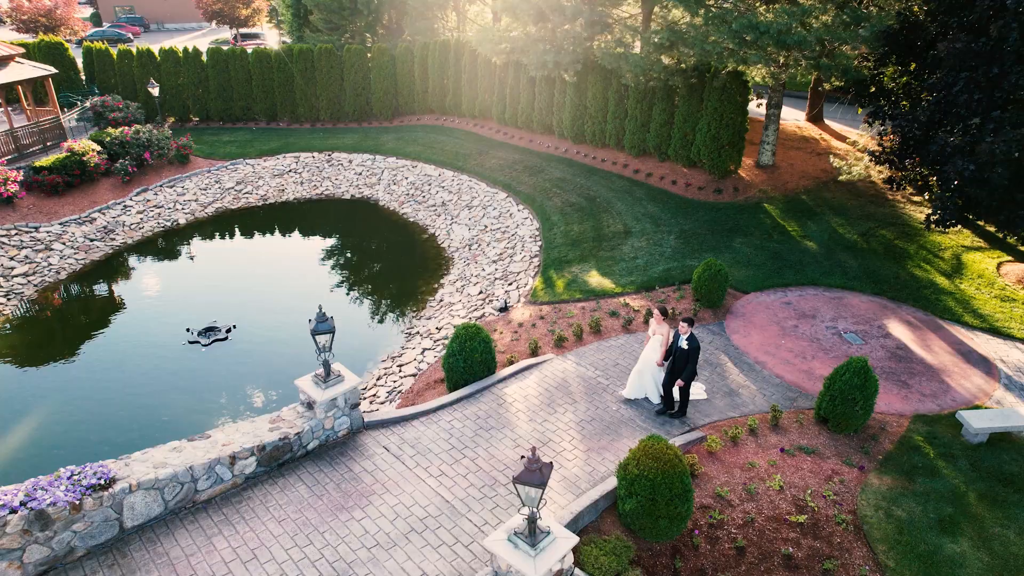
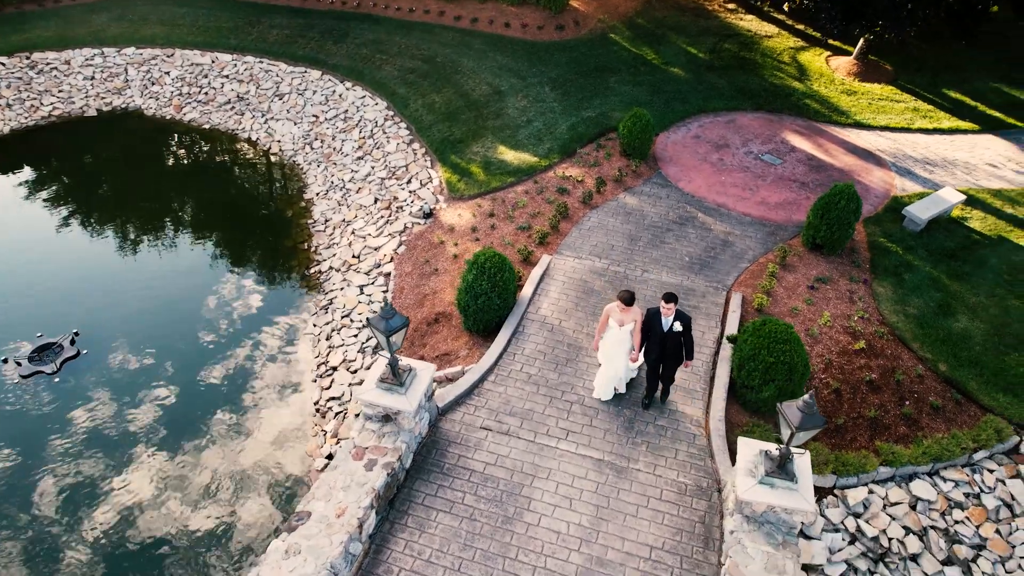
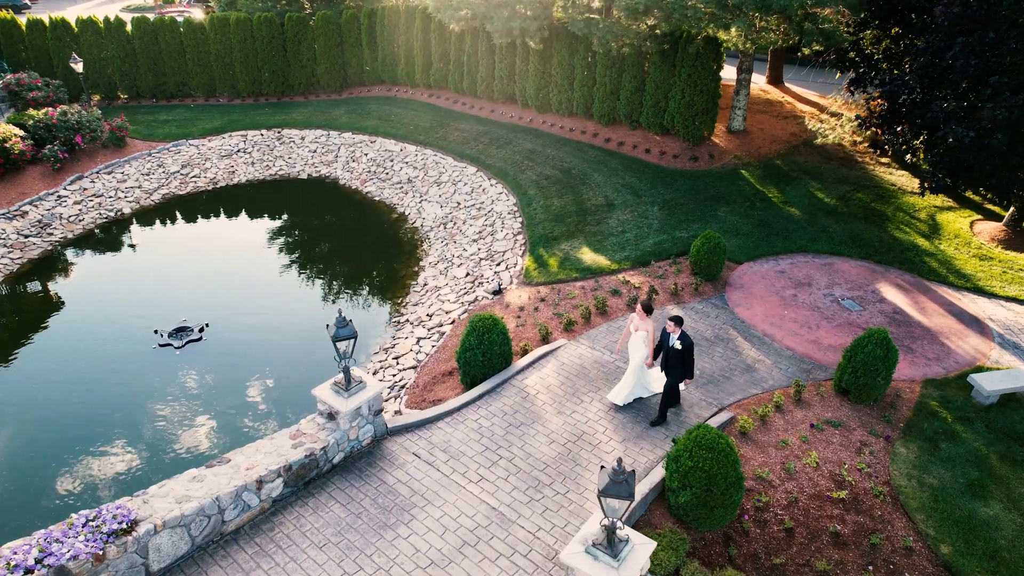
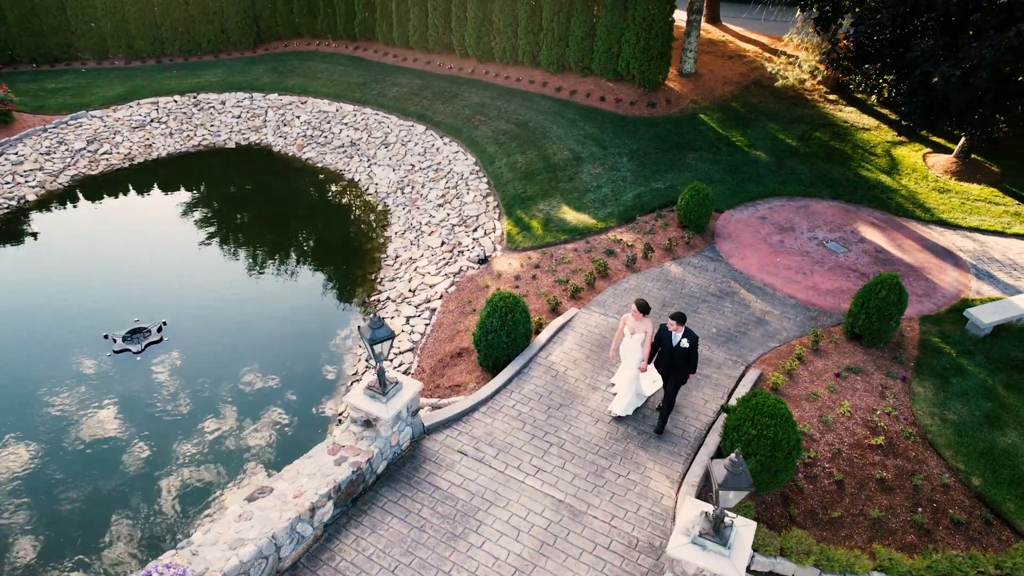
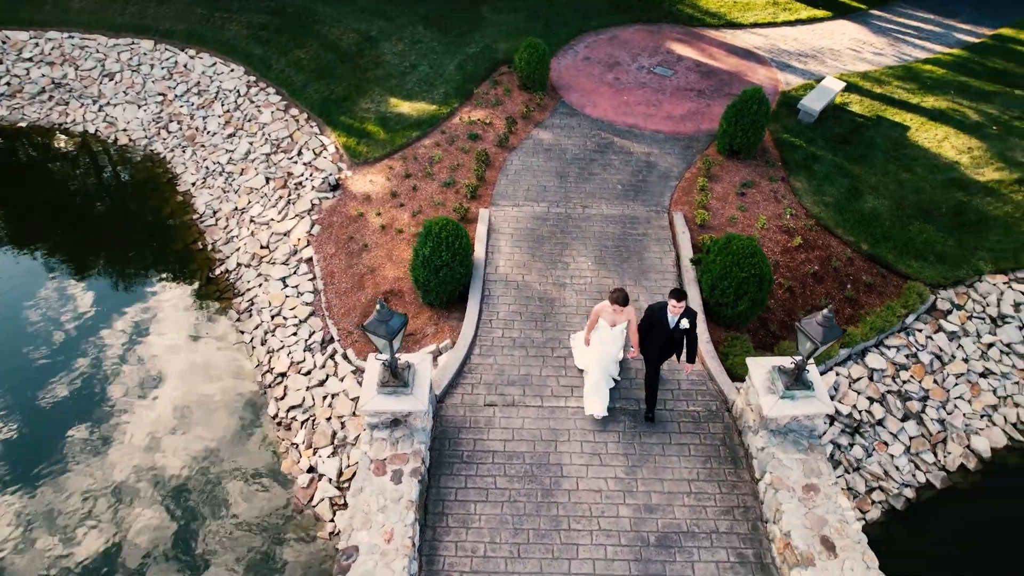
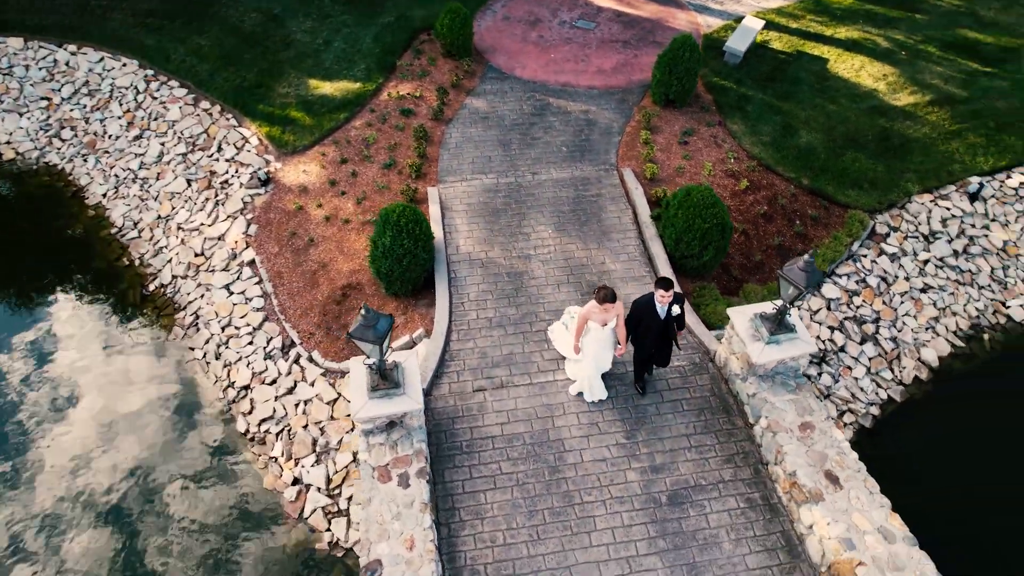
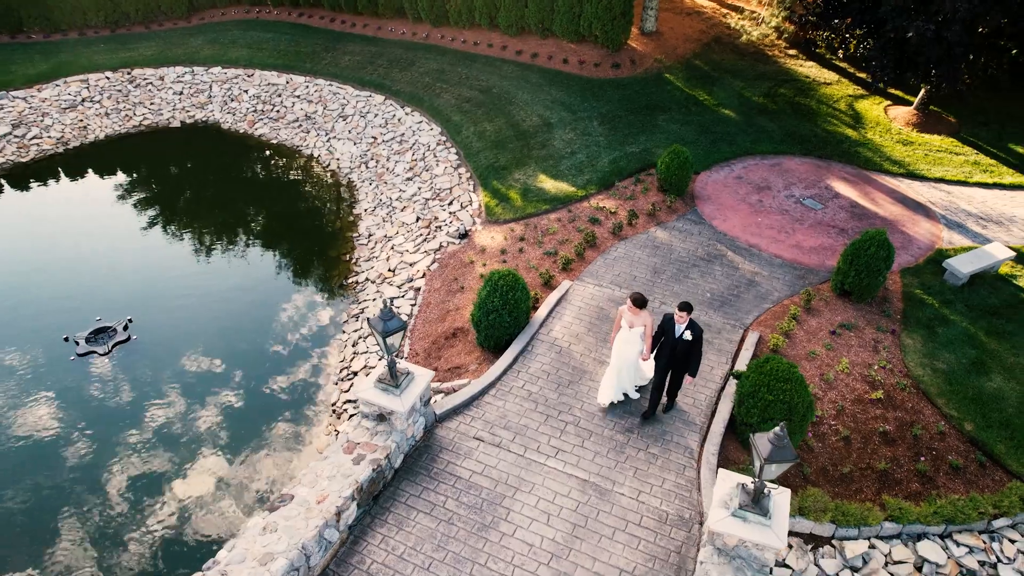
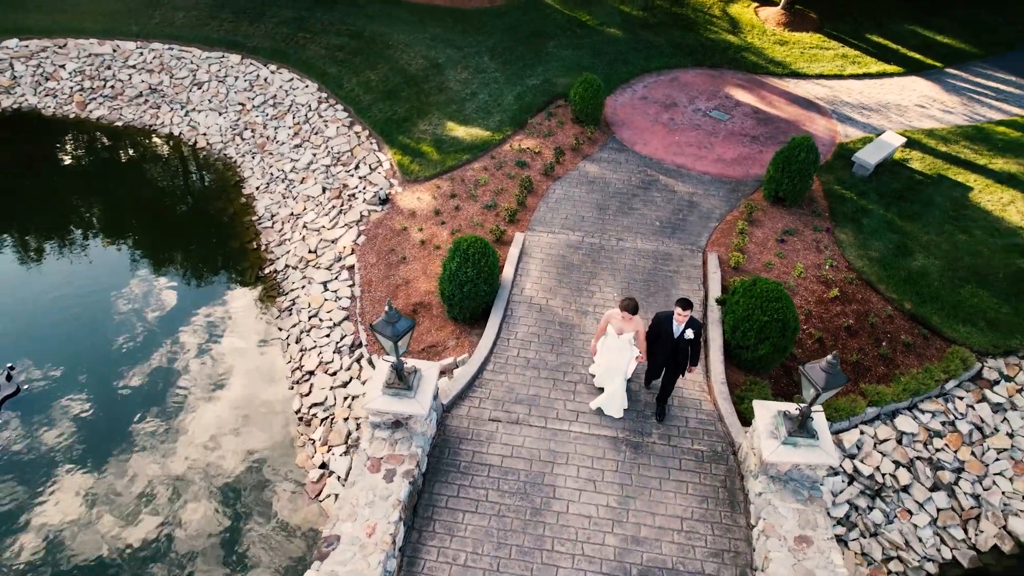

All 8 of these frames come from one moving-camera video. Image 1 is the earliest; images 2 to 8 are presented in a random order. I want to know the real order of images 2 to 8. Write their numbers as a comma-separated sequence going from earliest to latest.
3, 4, 7, 2, 8, 5, 6
